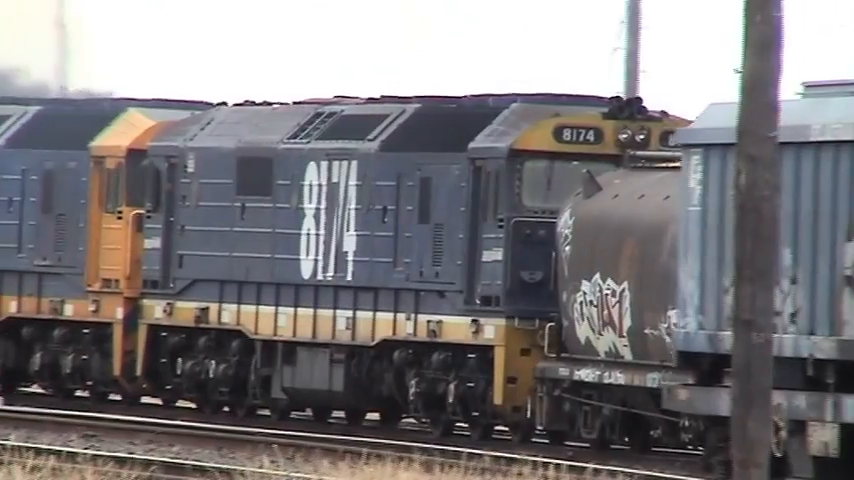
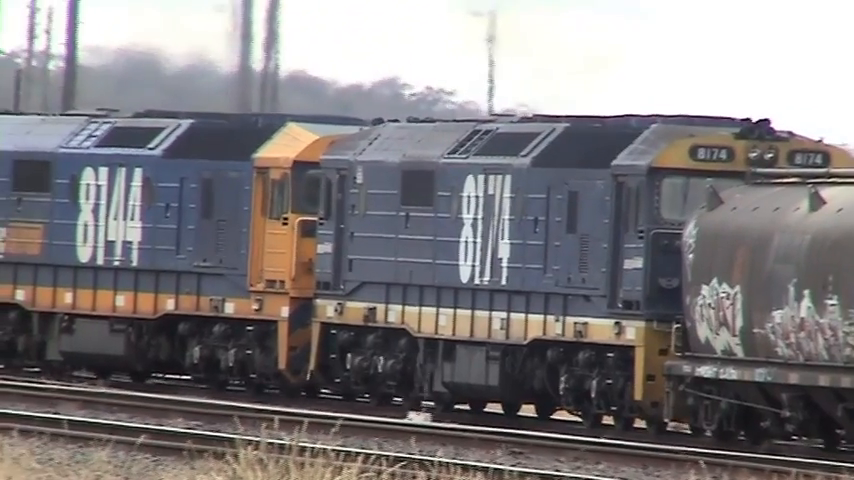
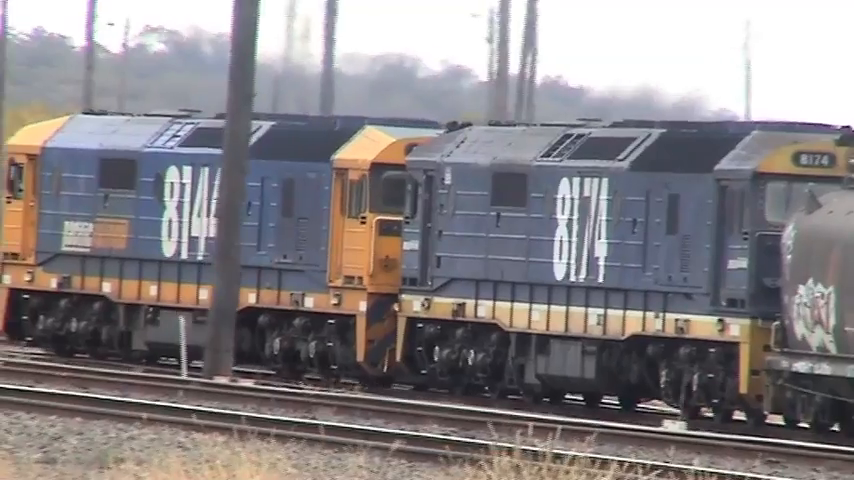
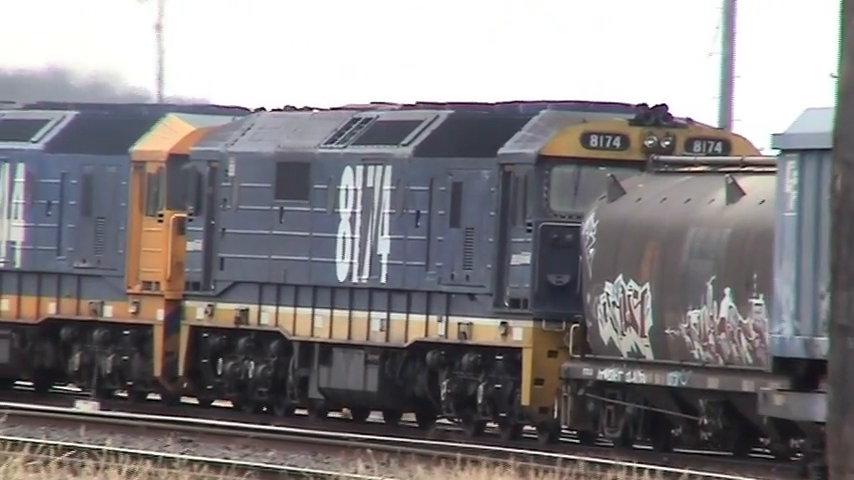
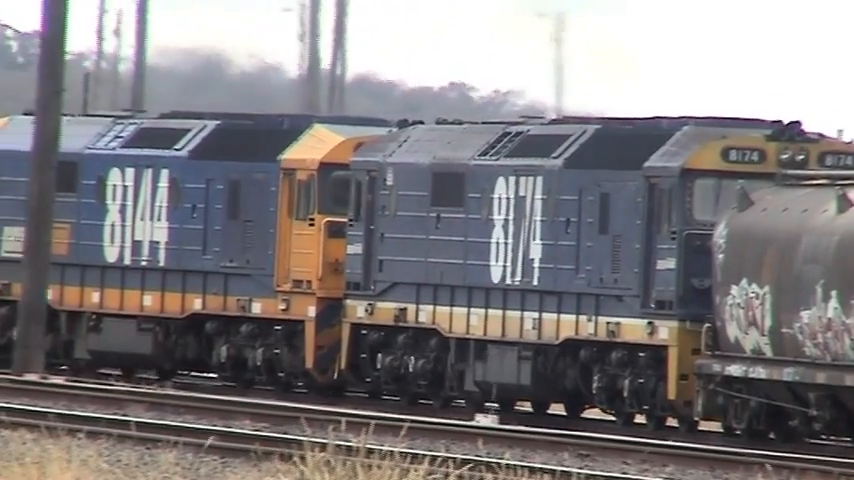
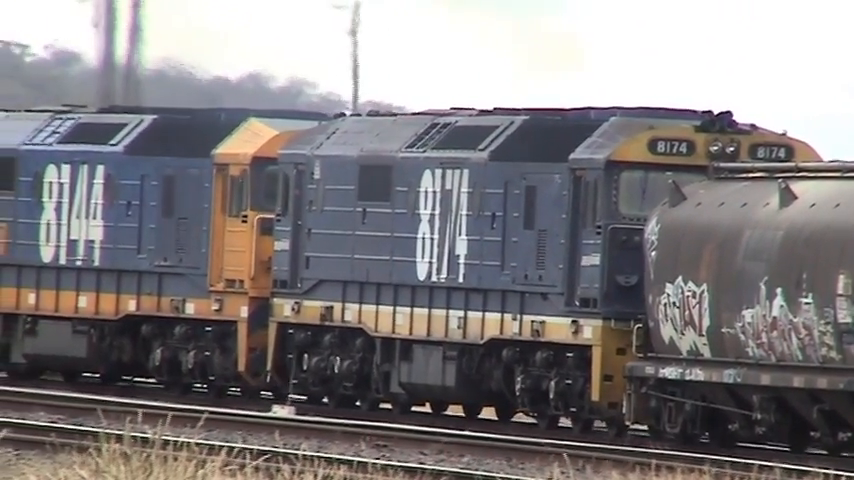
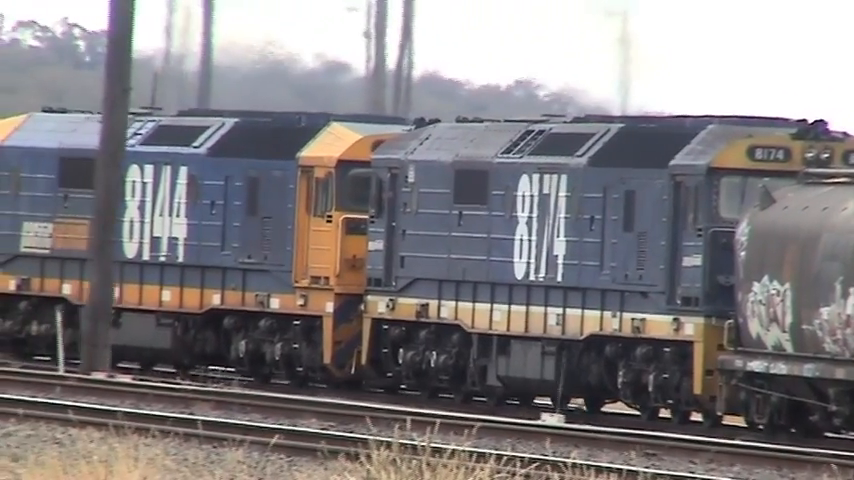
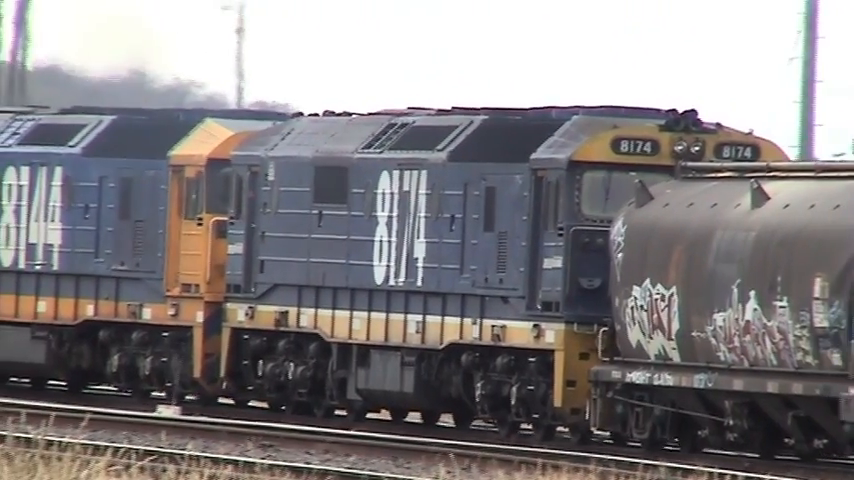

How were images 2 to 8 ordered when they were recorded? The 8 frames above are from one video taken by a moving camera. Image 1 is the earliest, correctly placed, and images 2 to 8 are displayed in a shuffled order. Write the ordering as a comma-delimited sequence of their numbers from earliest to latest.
4, 8, 6, 2, 5, 7, 3
